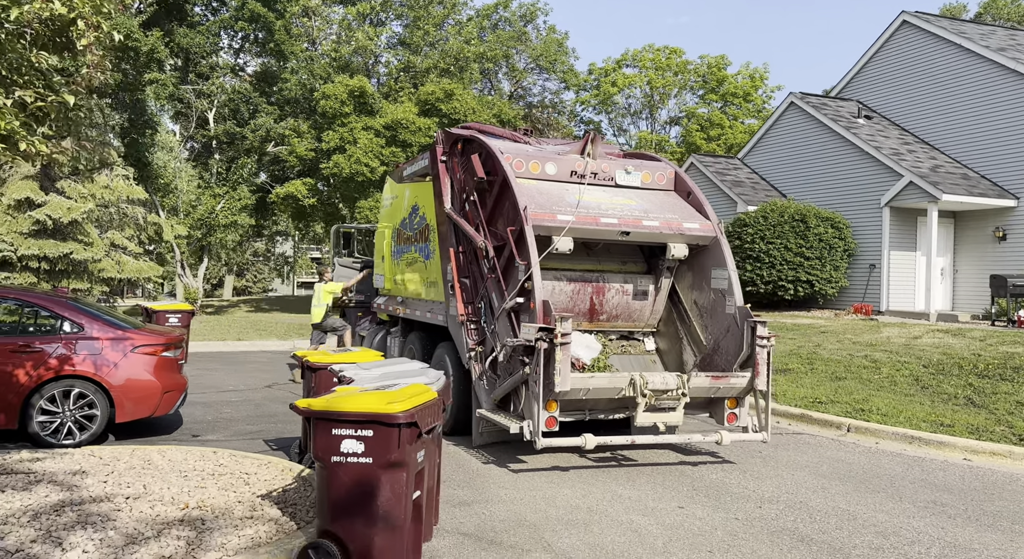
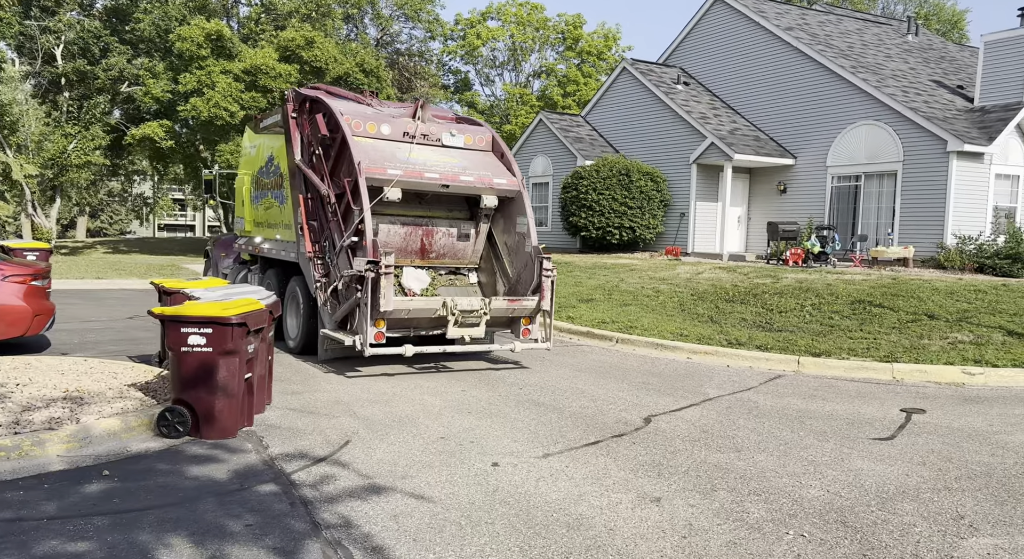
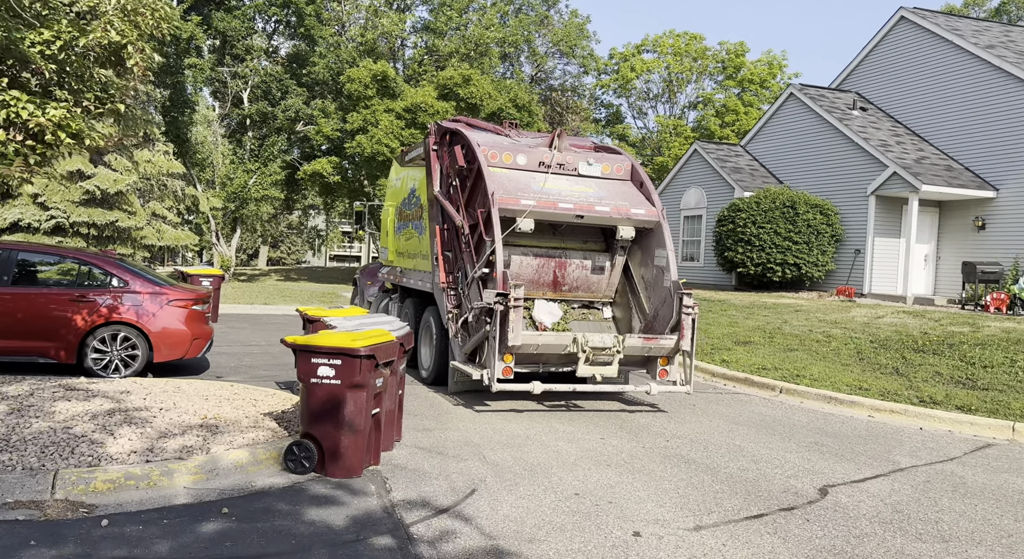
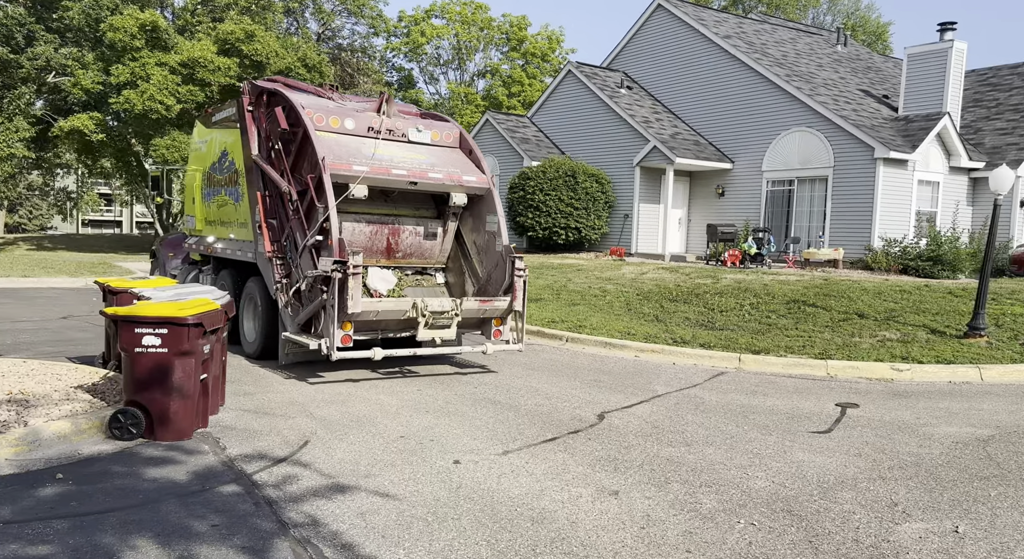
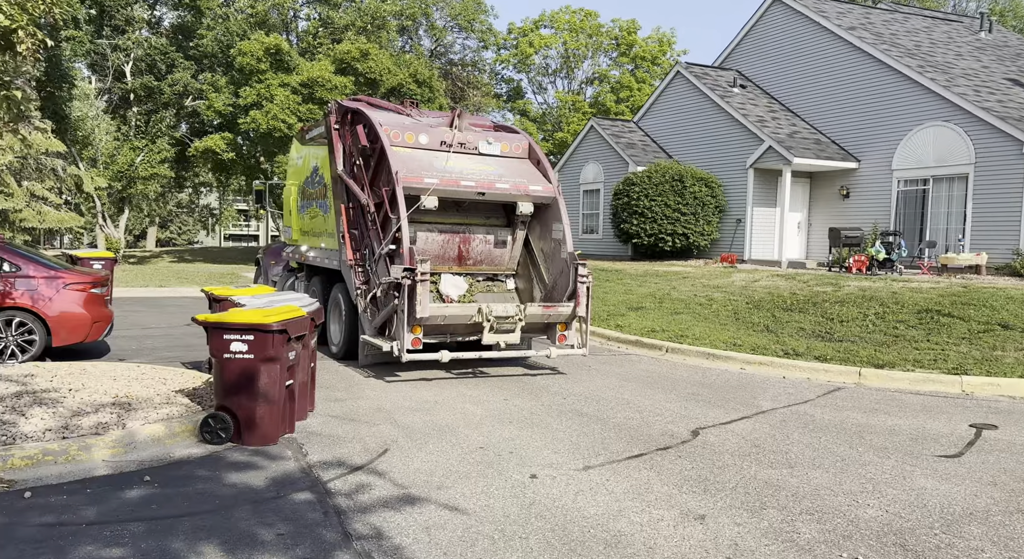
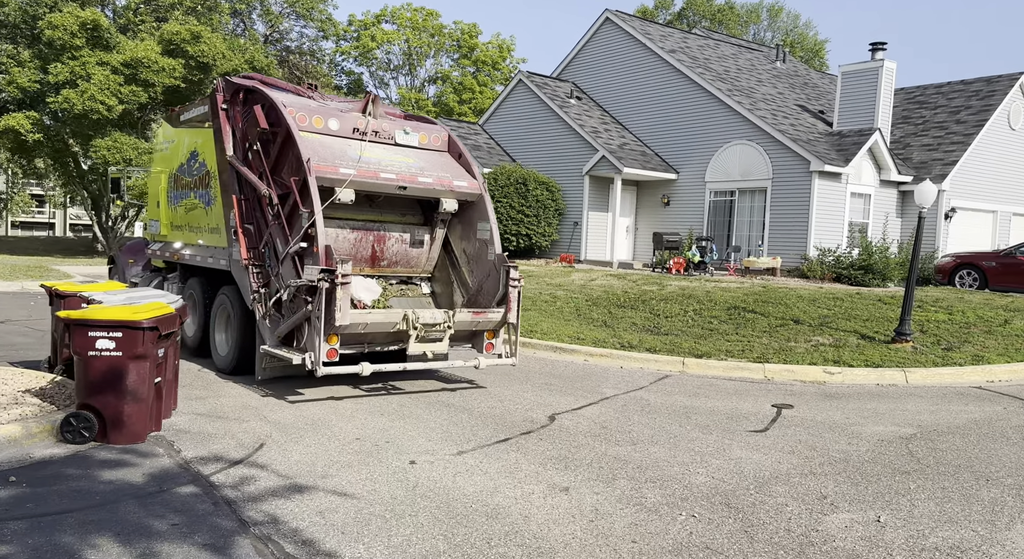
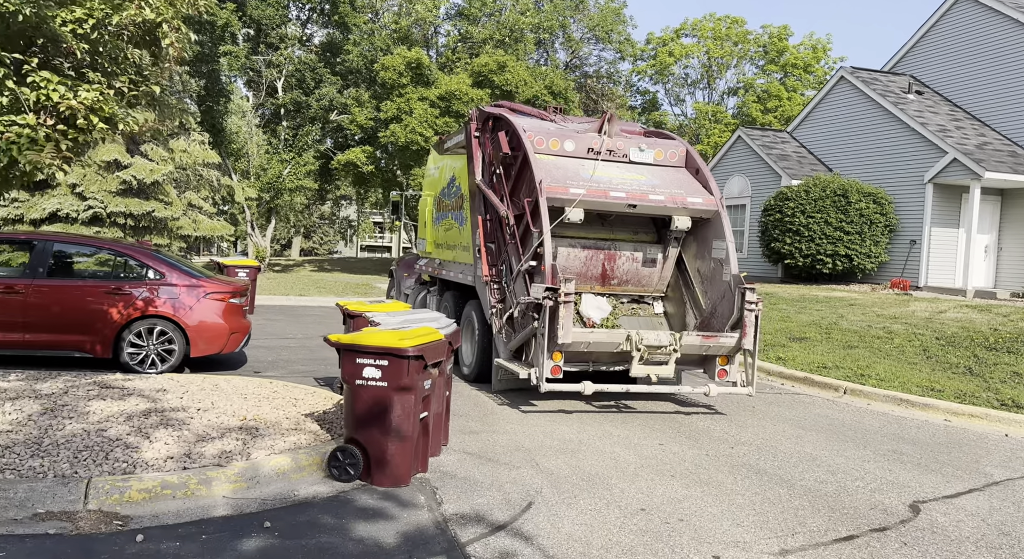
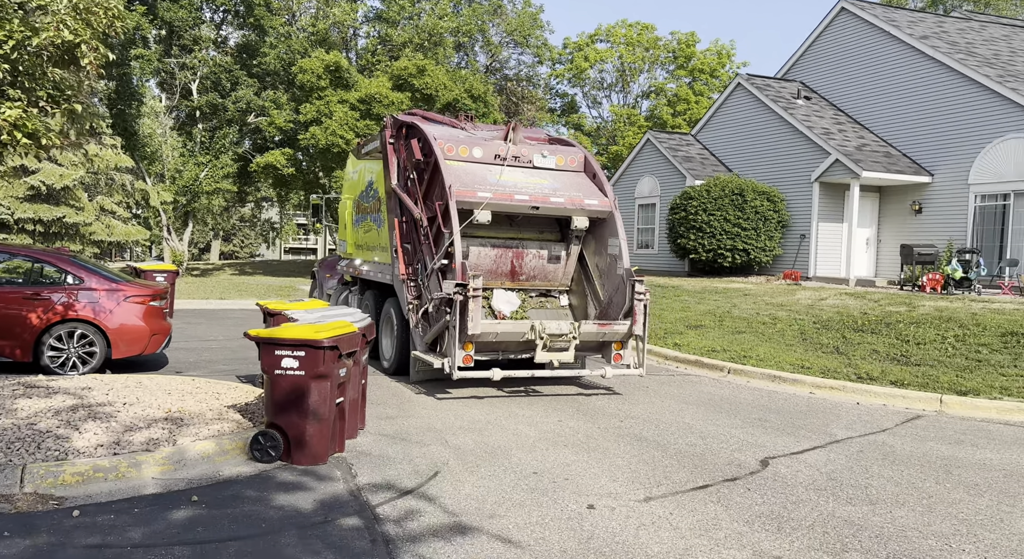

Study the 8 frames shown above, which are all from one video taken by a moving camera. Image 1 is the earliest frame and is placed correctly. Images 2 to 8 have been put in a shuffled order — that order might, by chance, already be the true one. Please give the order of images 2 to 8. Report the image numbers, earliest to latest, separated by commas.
7, 3, 8, 5, 2, 4, 6
